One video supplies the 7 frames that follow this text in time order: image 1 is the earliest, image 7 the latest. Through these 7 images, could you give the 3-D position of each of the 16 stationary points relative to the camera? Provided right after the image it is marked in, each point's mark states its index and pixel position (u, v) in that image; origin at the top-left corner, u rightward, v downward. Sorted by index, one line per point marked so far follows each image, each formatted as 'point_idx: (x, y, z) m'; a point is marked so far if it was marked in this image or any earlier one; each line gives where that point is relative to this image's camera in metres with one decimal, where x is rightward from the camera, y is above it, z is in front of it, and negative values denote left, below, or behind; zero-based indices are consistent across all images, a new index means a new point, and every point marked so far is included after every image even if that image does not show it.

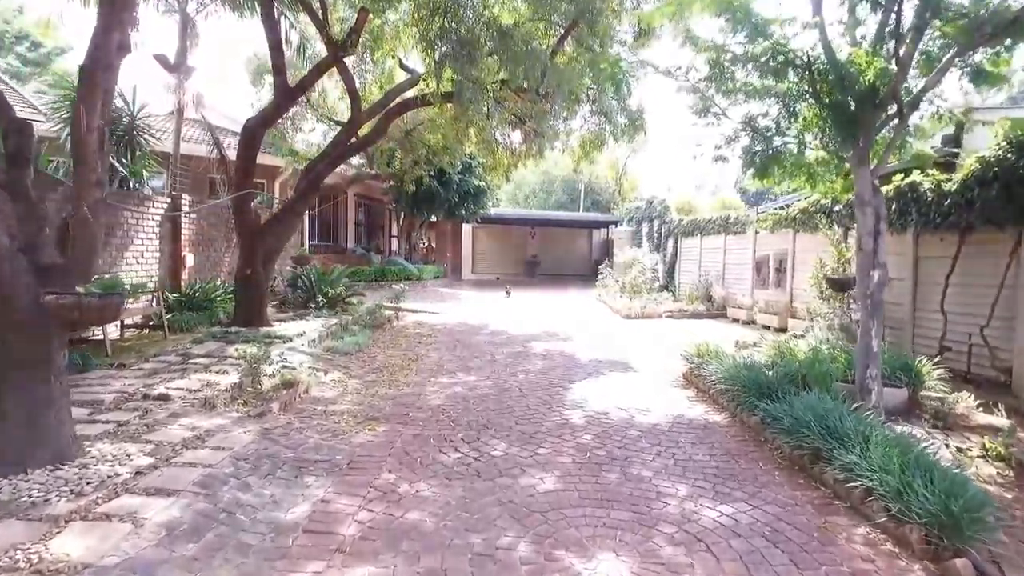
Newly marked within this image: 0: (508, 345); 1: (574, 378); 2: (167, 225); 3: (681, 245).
0: (0.0, -0.6, +7.6) m
1: (+0.5, -0.8, +5.8) m
2: (-3.9, +0.7, +7.8) m
3: (+3.3, +0.8, +13.6) m
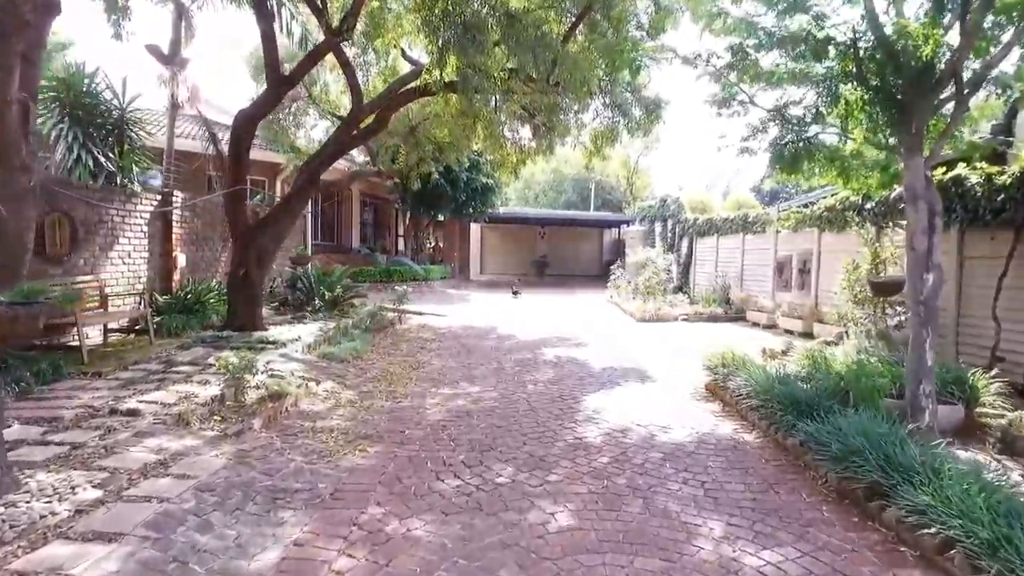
0: (+0.1, -0.7, +7.2) m
1: (+0.6, -0.8, +5.4) m
2: (-3.8, +0.7, +7.4) m
3: (+3.5, +0.8, +13.1) m
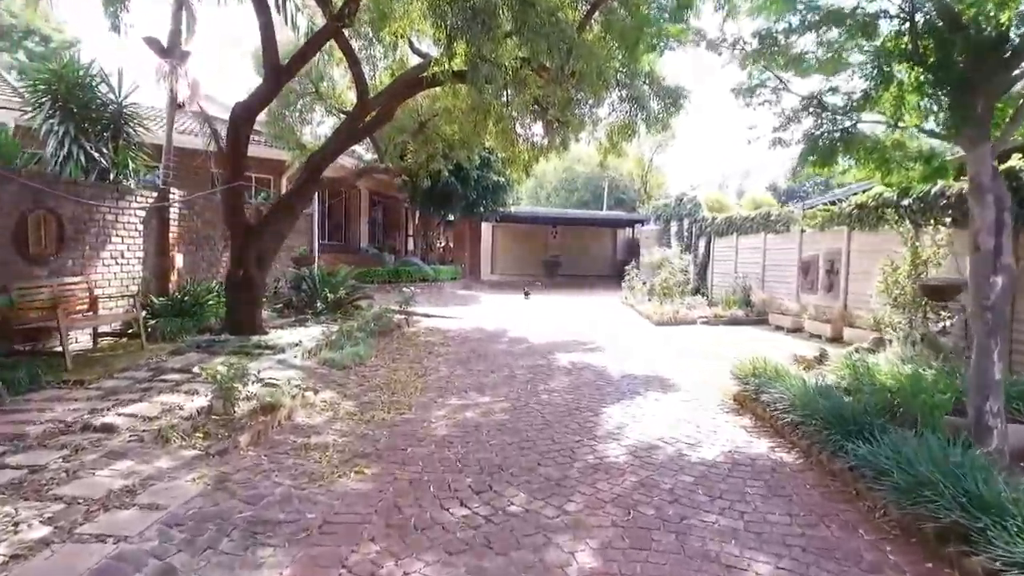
0: (+0.2, -0.7, +6.8) m
1: (+0.7, -0.8, +5.0) m
2: (-3.7, +0.7, +7.1) m
3: (+3.7, +0.8, +12.7) m
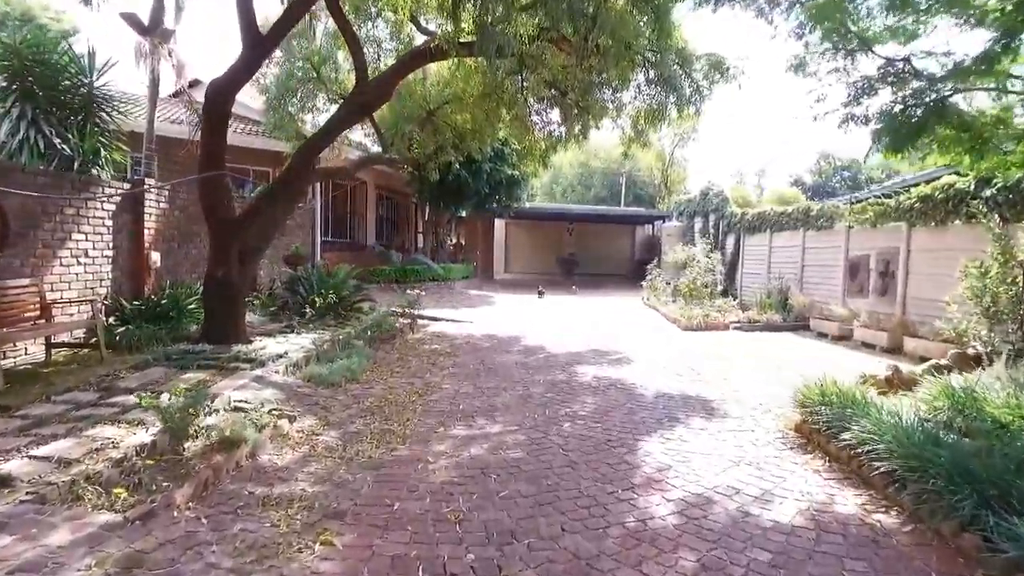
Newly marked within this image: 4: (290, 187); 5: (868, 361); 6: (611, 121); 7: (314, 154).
0: (+0.3, -0.7, +6.0) m
1: (+0.8, -0.8, +4.1) m
2: (-3.5, +0.7, +6.3) m
3: (+4.0, +0.8, +11.8) m
4: (-2.0, +0.9, +6.2) m
5: (+2.9, -0.6, +5.7) m
6: (+1.3, +2.1, +9.0) m
7: (-1.8, +1.2, +6.3) m
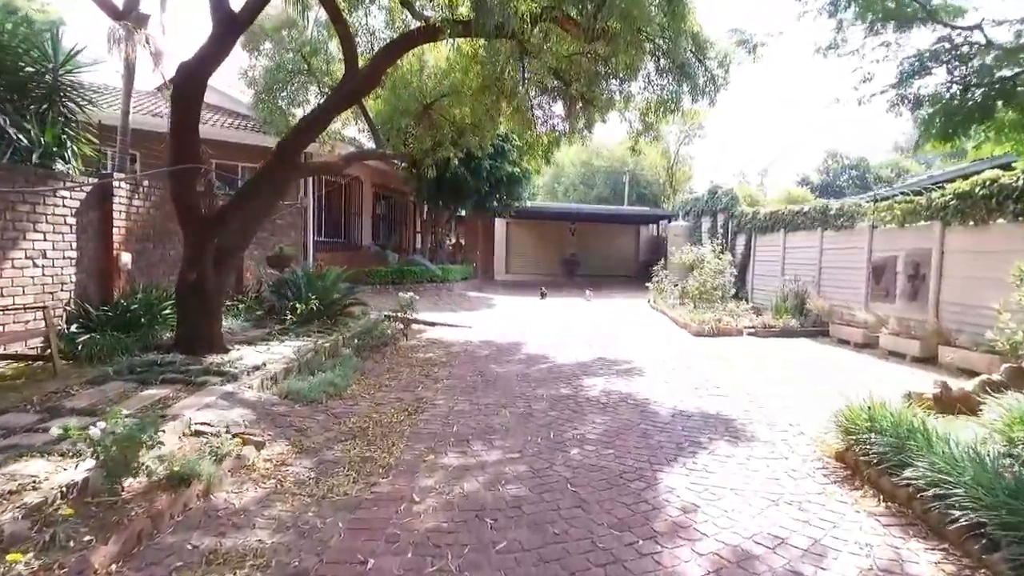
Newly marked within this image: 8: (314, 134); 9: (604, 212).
0: (+0.3, -0.7, +5.5) m
1: (+0.8, -0.9, +3.6) m
2: (-3.5, +0.6, +5.8) m
3: (+4.0, +0.7, +11.2) m
4: (-2.0, +0.9, +5.7) m
5: (+2.9, -0.7, +5.2) m
6: (+1.3, +2.1, +8.5) m
7: (-1.8, +1.2, +5.8) m
8: (-1.6, +1.3, +5.8) m
9: (+2.5, +2.1, +18.7) m
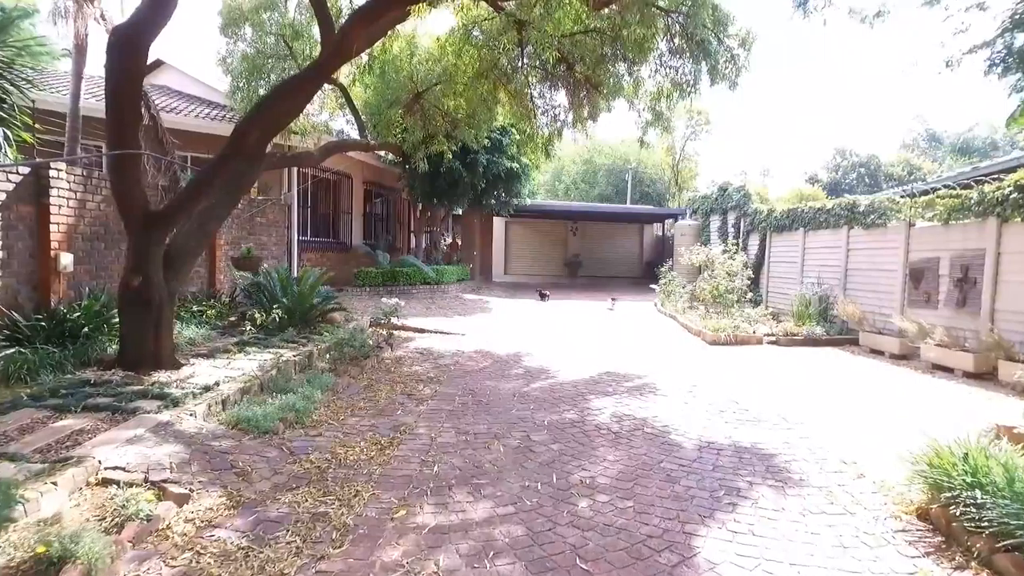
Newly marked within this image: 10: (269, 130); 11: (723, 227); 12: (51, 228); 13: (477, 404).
0: (+0.3, -0.8, +4.7) m
1: (+0.7, -0.9, +2.9) m
2: (-3.5, +0.6, +5.1) m
3: (+3.9, +0.7, +10.5) m
4: (-2.0, +0.8, +5.0) m
5: (+2.9, -0.7, +4.4) m
6: (+1.3, +2.1, +7.7) m
7: (-1.8, +1.1, +5.0) m
8: (-1.7, +1.3, +5.1) m
9: (+2.5, +2.0, +18.0) m
10: (-1.8, +1.1, +5.0) m
11: (+3.9, +1.1, +12.8) m
12: (-3.5, +0.5, +5.2) m
13: (-0.2, -0.8, +4.8) m
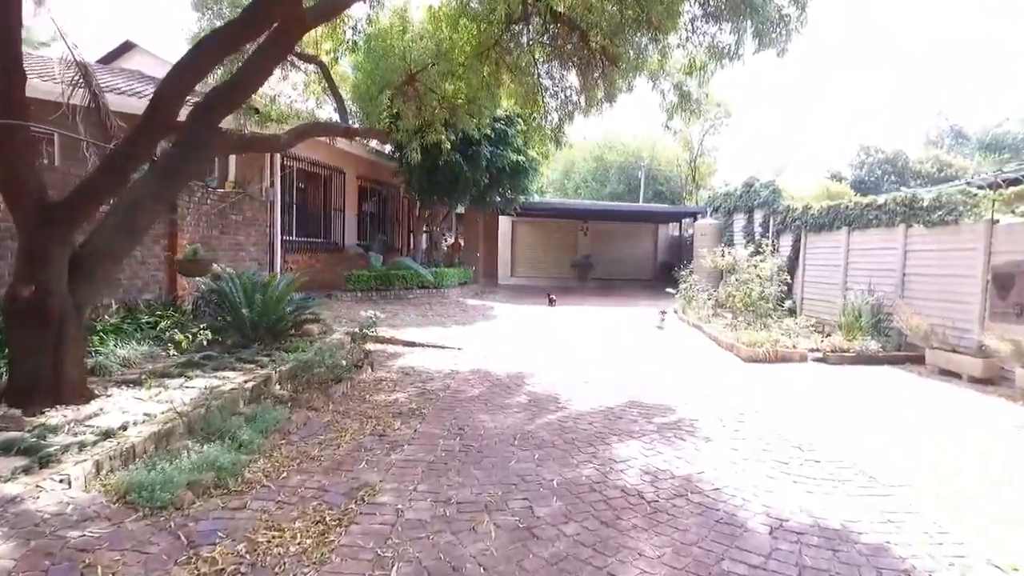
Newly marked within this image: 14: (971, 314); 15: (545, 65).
0: (+0.3, -0.9, +3.6) m
1: (+0.7, -1.0, +1.8) m
2: (-3.5, +0.5, +4.0) m
3: (+4.0, +0.6, +9.3) m
4: (-2.0, +0.8, +3.9) m
5: (+2.9, -0.8, +3.3) m
6: (+1.3, +2.0, +6.6) m
7: (-1.8, +1.1, +3.9) m
8: (-1.7, +1.2, +4.0) m
9: (+2.6, +1.9, +16.9) m
10: (-1.8, +1.1, +3.9) m
11: (+4.0, +1.1, +11.7) m
12: (-3.5, +0.4, +4.2) m
13: (-0.2, -0.9, +3.7) m
14: (+3.9, -0.2, +5.8) m
15: (+0.3, +2.1, +6.5) m
